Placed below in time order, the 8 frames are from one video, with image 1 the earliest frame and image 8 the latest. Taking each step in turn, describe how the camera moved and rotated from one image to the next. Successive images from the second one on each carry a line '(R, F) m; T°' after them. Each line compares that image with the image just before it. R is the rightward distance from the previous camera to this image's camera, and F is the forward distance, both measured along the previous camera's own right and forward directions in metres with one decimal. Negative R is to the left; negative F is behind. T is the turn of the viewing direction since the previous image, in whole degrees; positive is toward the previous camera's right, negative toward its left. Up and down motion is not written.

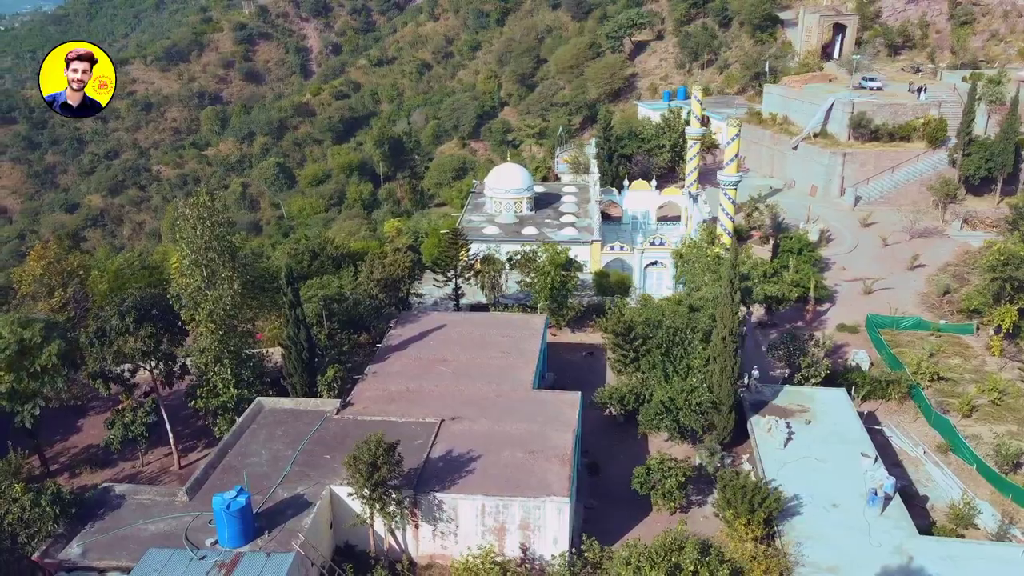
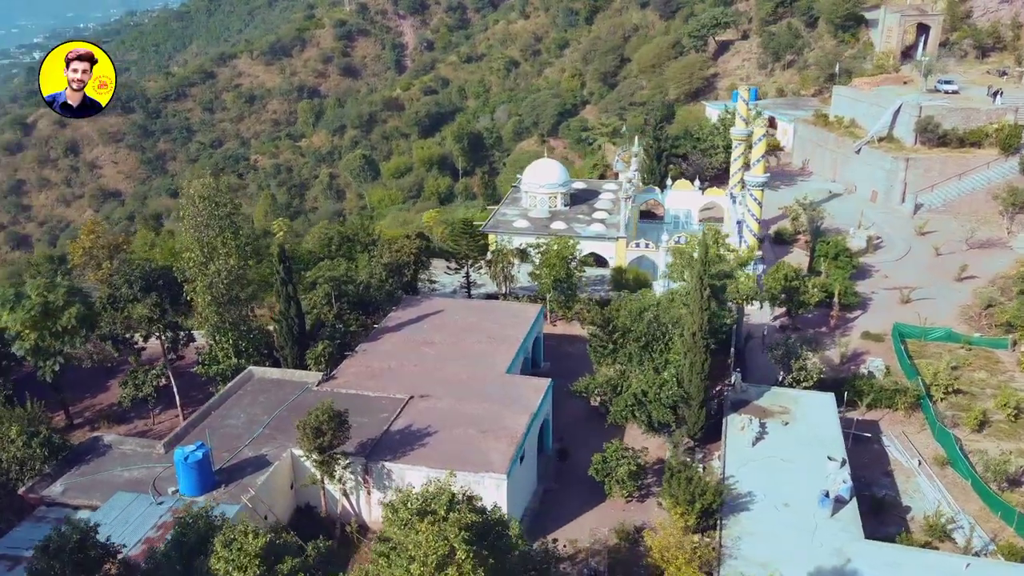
(+3.0, -0.6) m; -7°
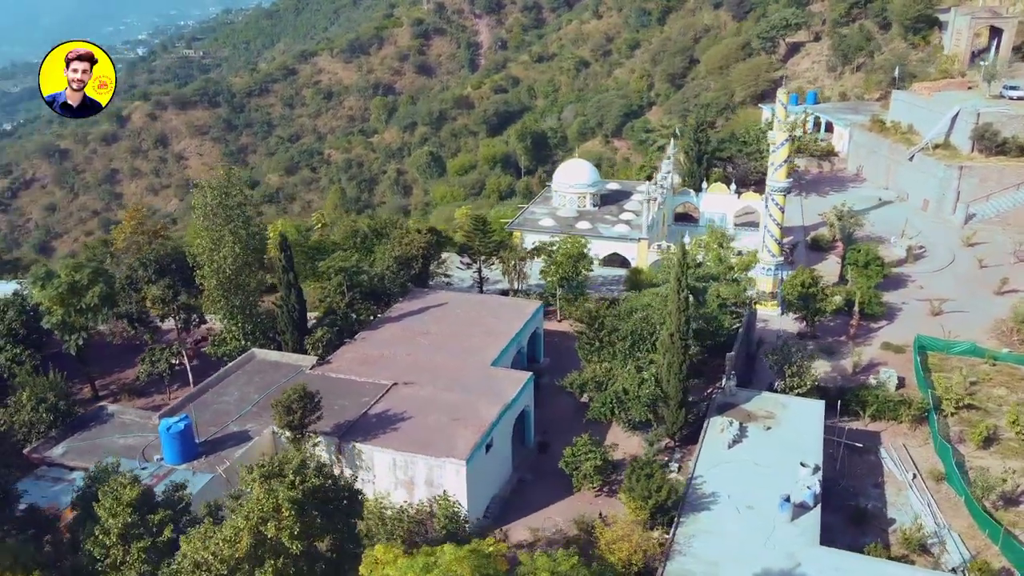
(+2.4, -0.5) m; -5°
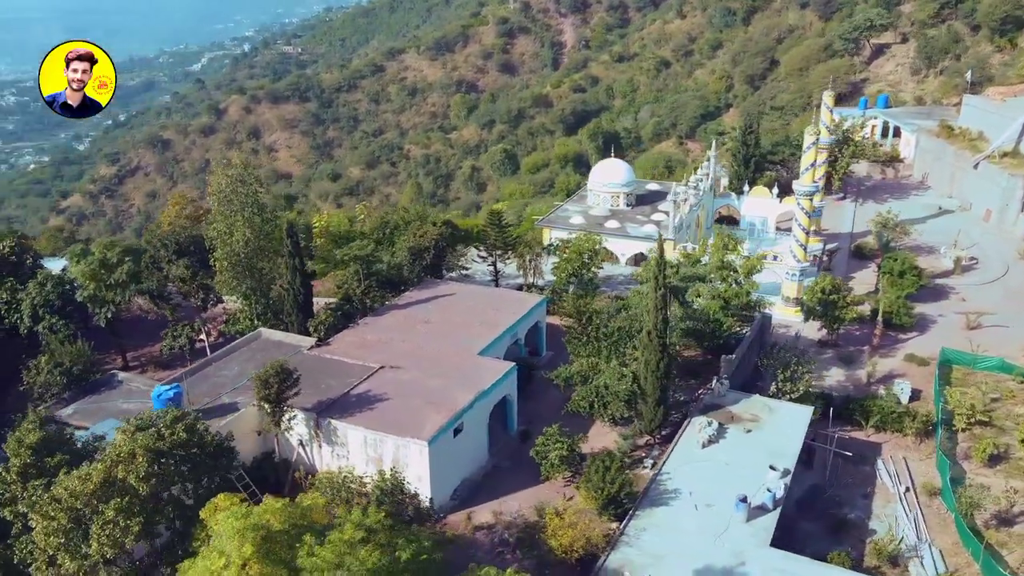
(+2.7, -0.5) m; -6°
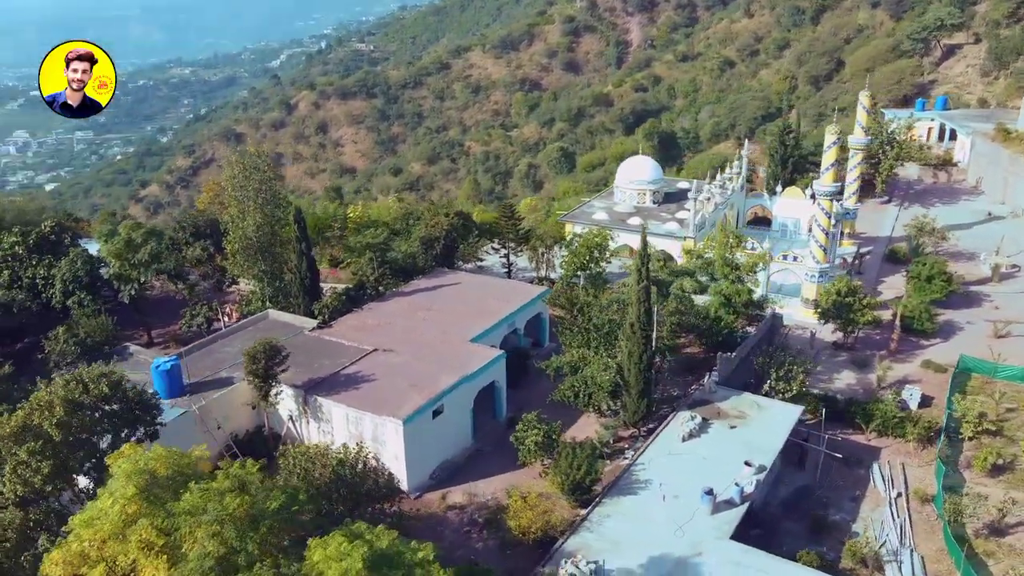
(+2.1, -0.4) m; -5°
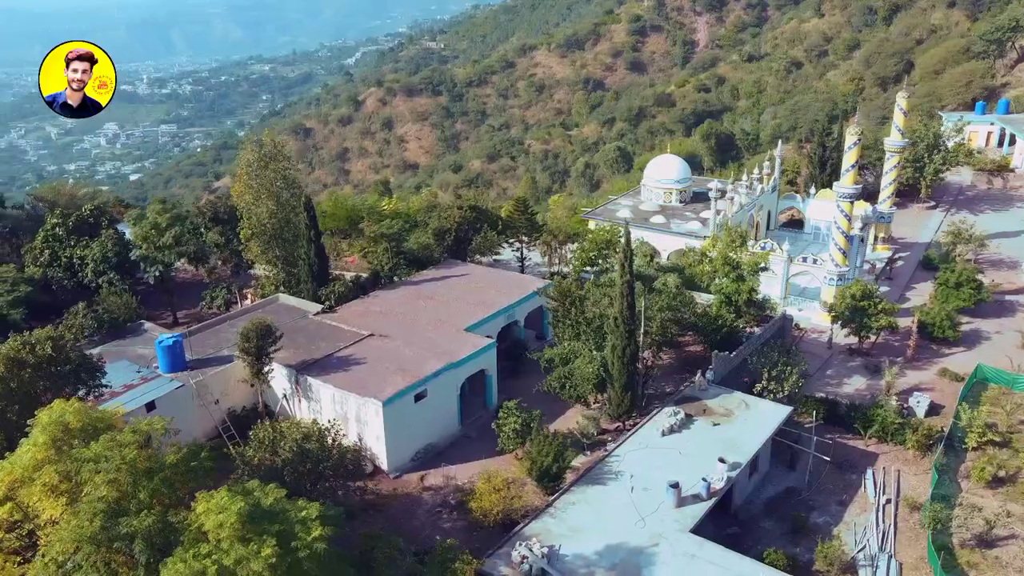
(+2.1, -0.4) m; -5°
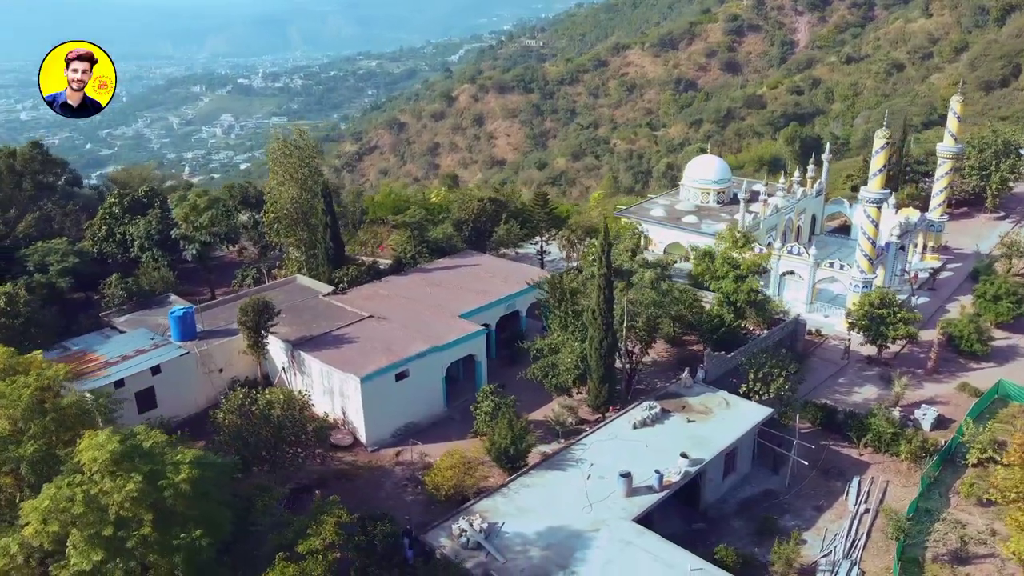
(+3.0, -0.5) m; -7°
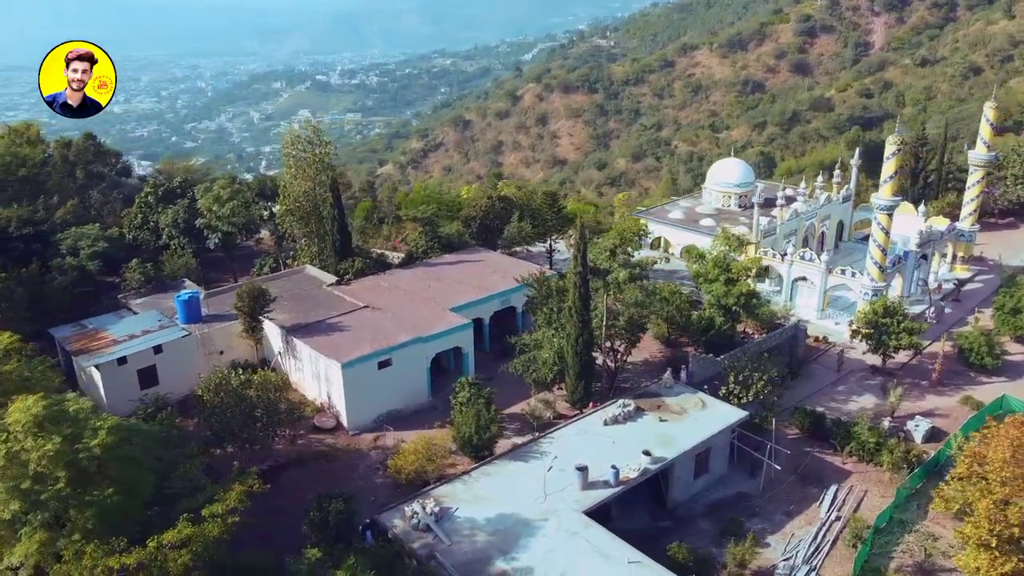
(+2.4, -0.5) m; -5°
